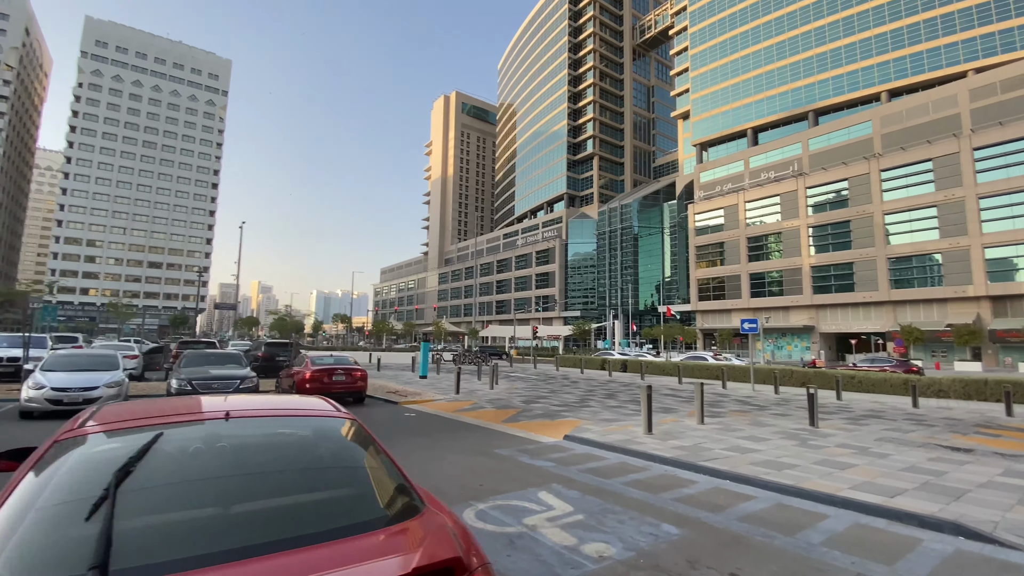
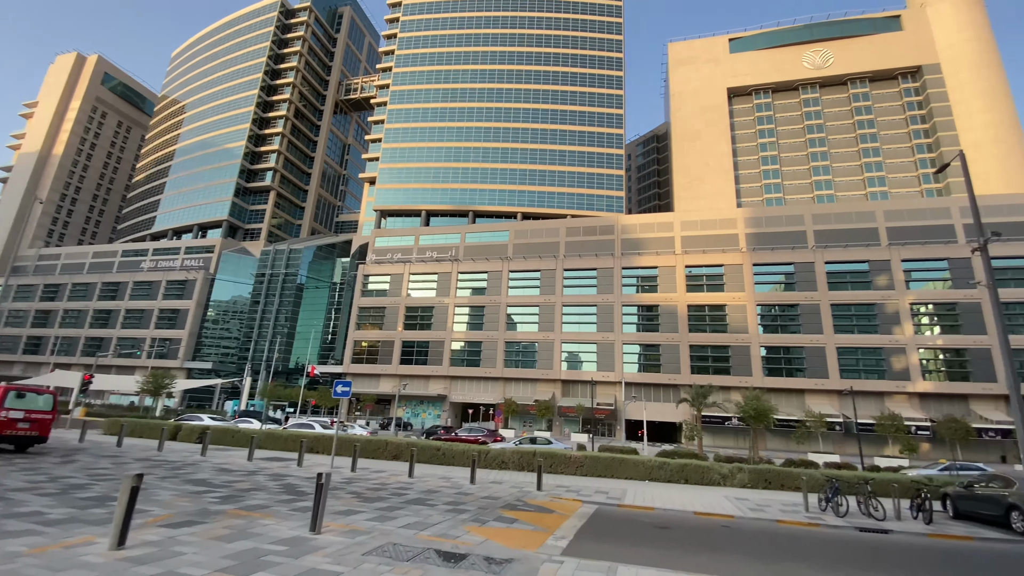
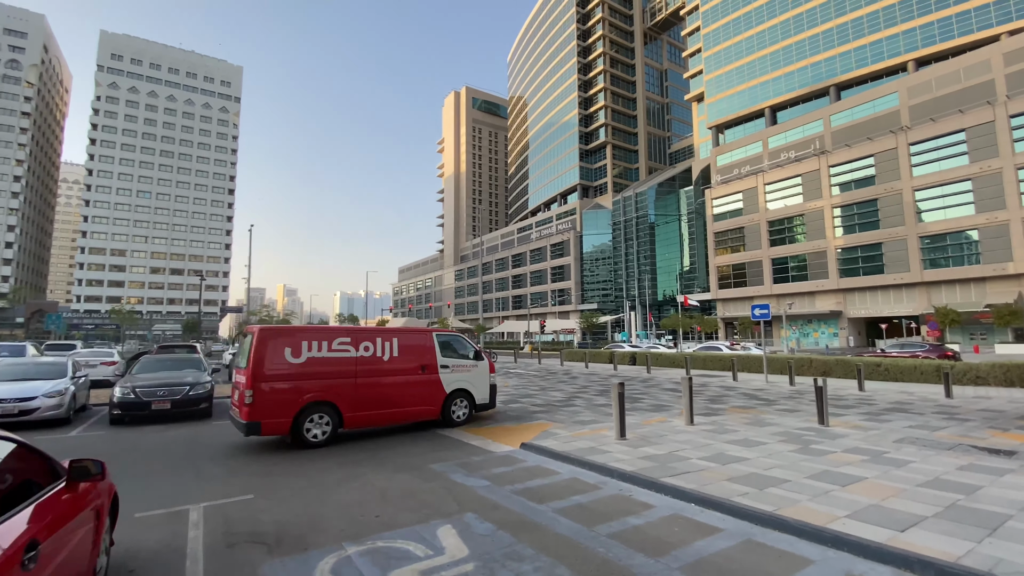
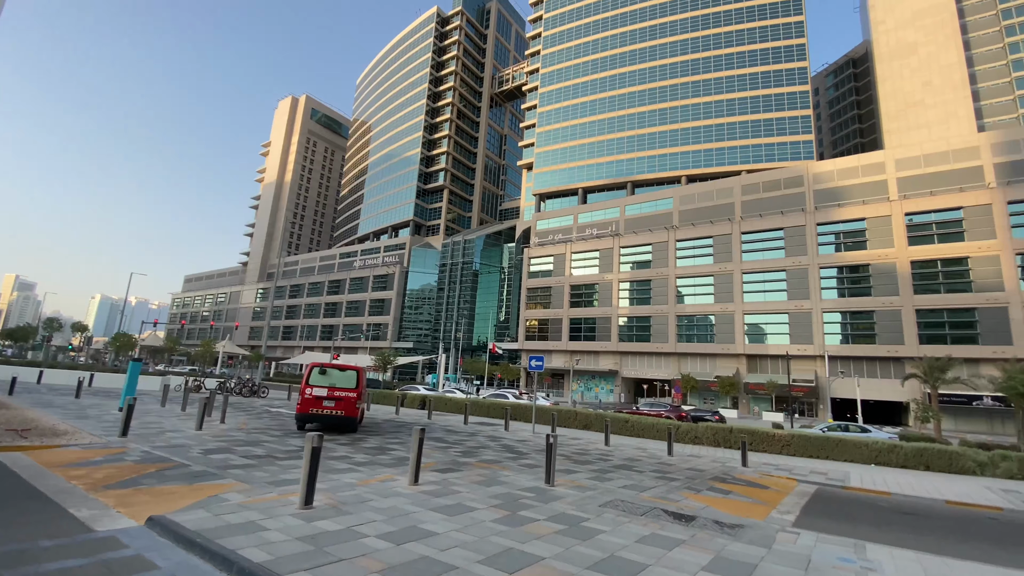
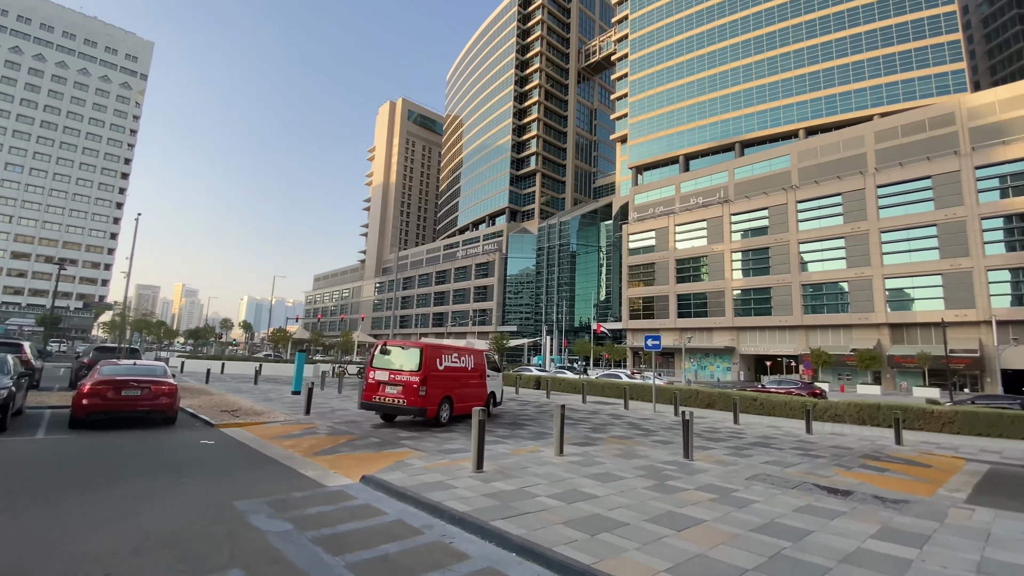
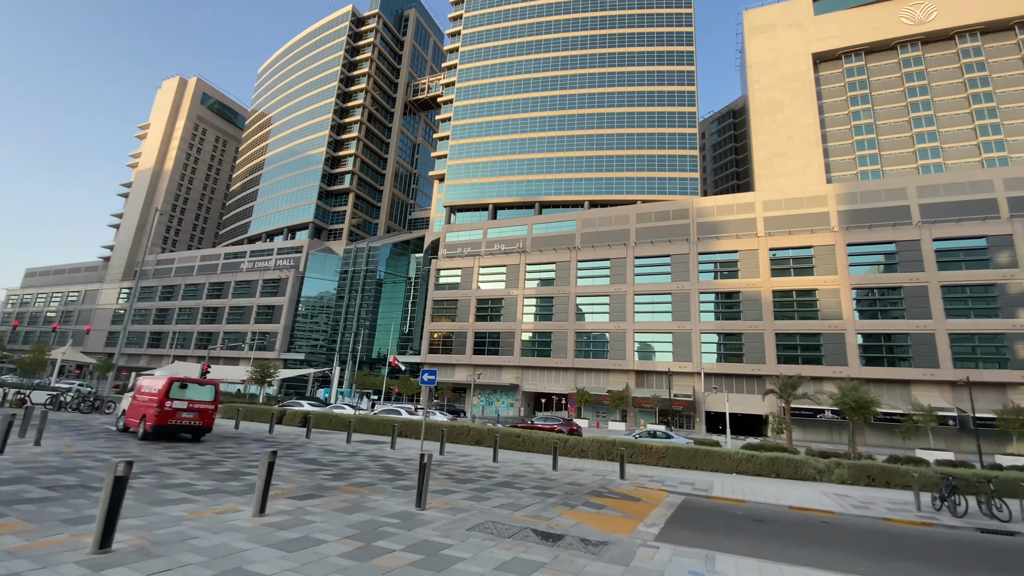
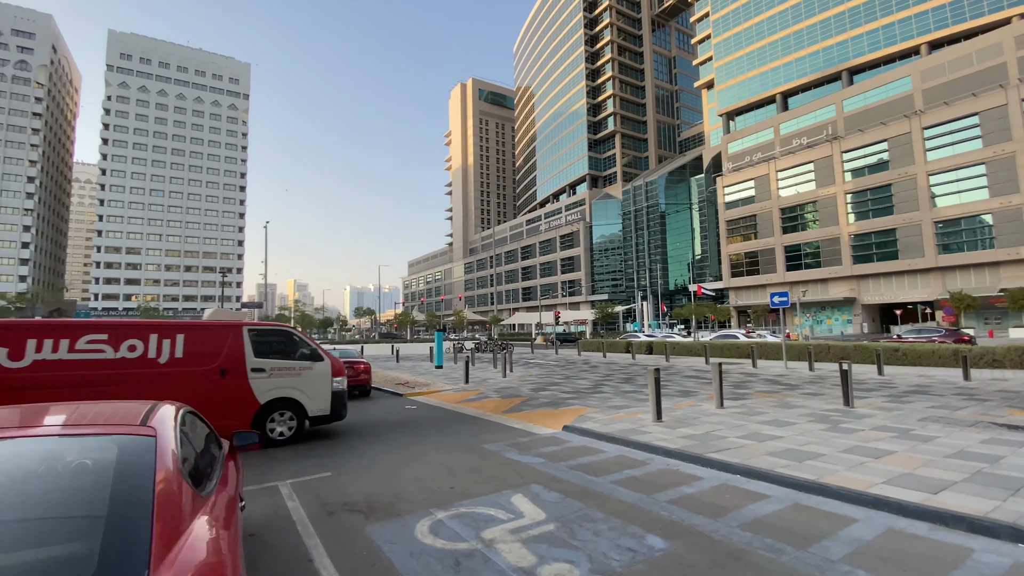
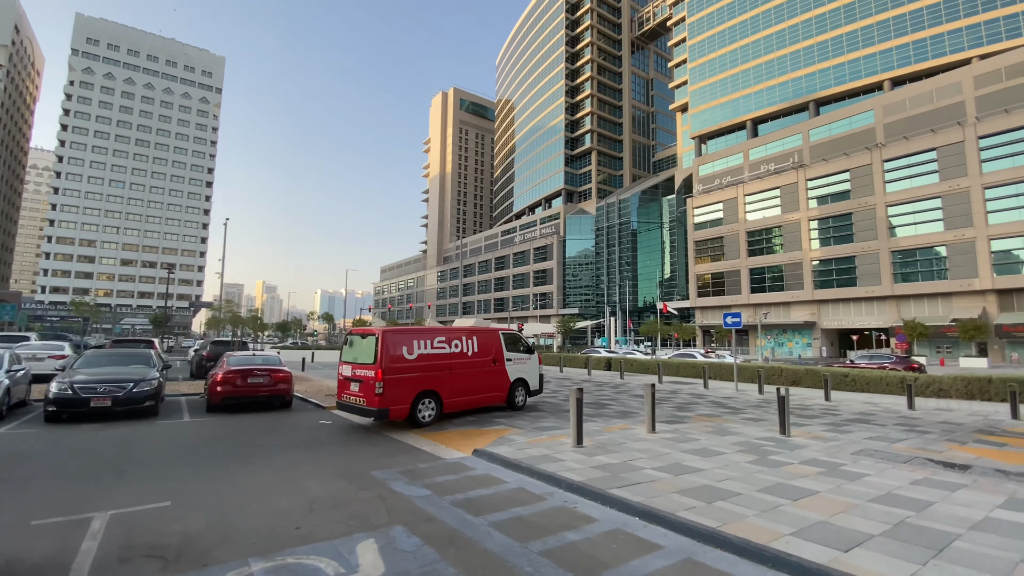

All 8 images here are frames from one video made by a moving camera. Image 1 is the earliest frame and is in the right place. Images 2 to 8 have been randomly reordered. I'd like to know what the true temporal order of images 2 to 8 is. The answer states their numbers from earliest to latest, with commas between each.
7, 3, 8, 5, 4, 6, 2
